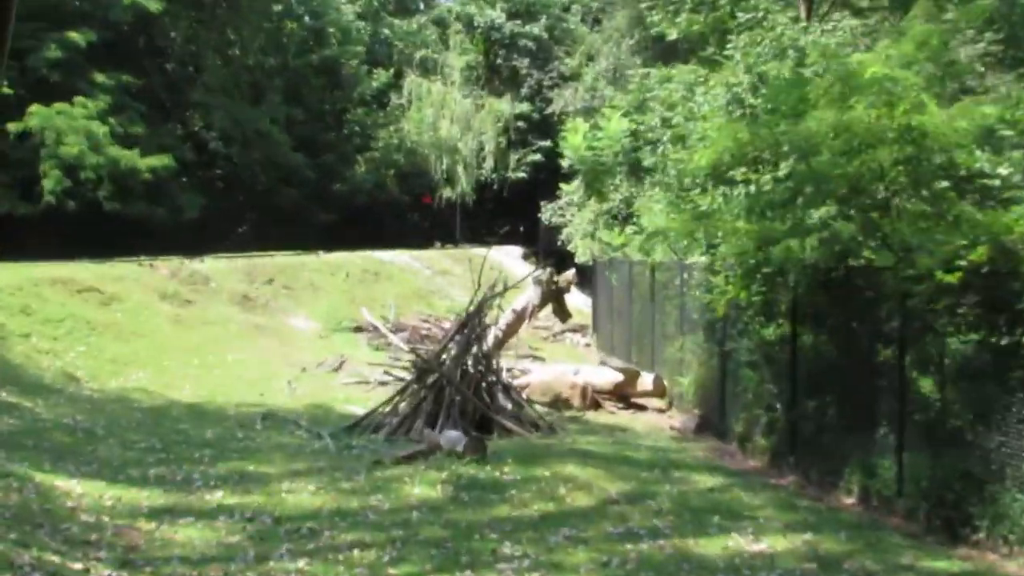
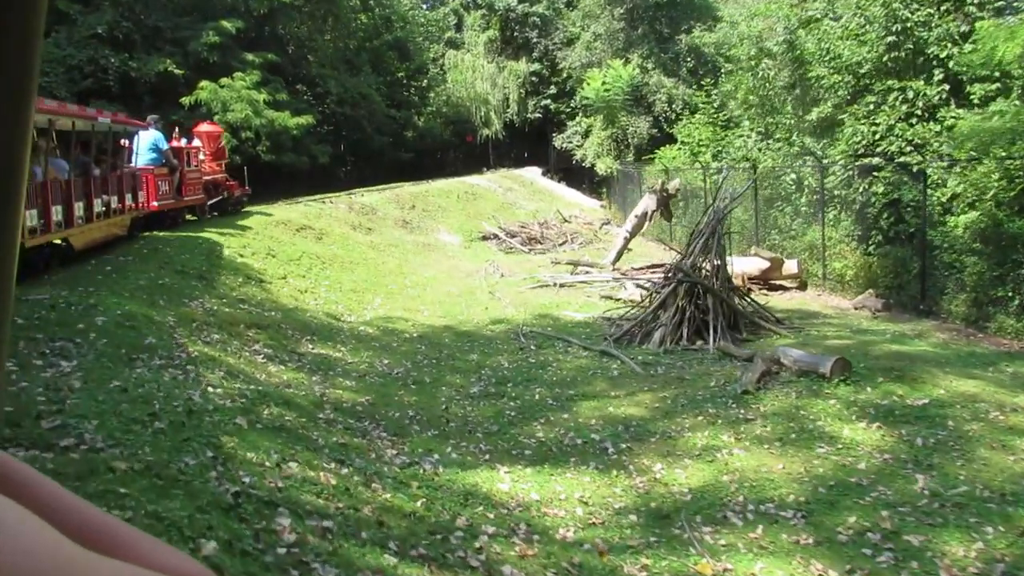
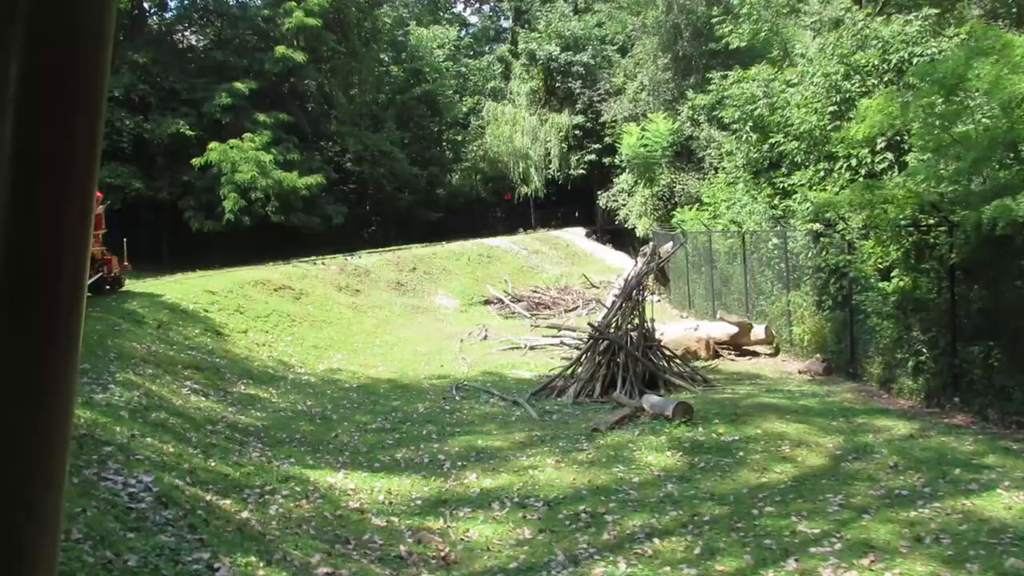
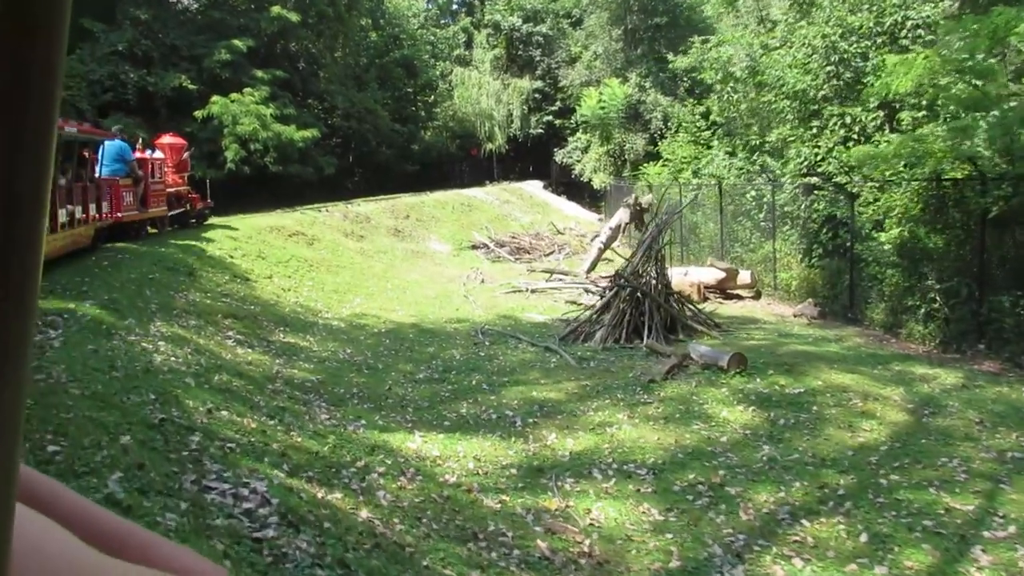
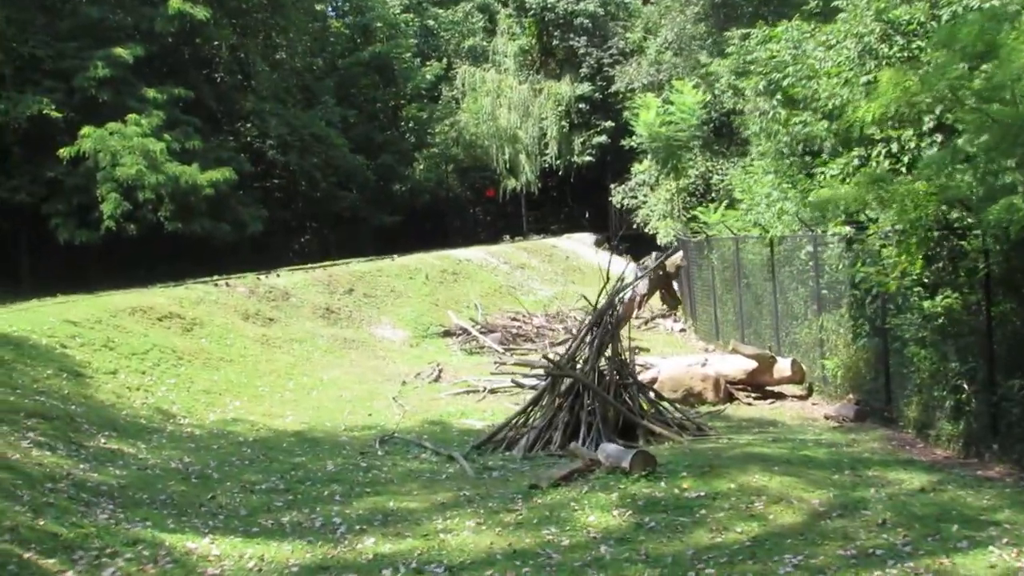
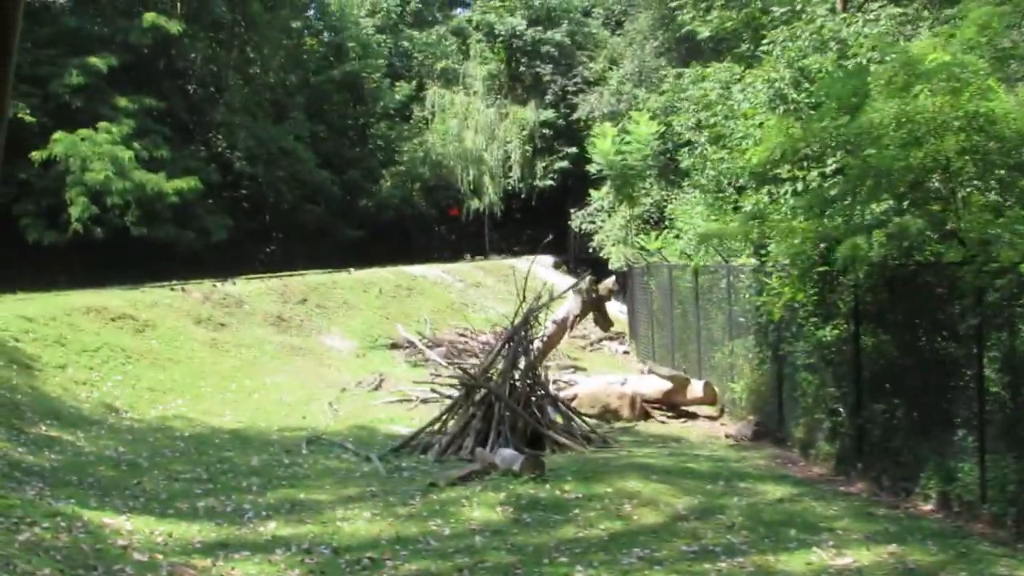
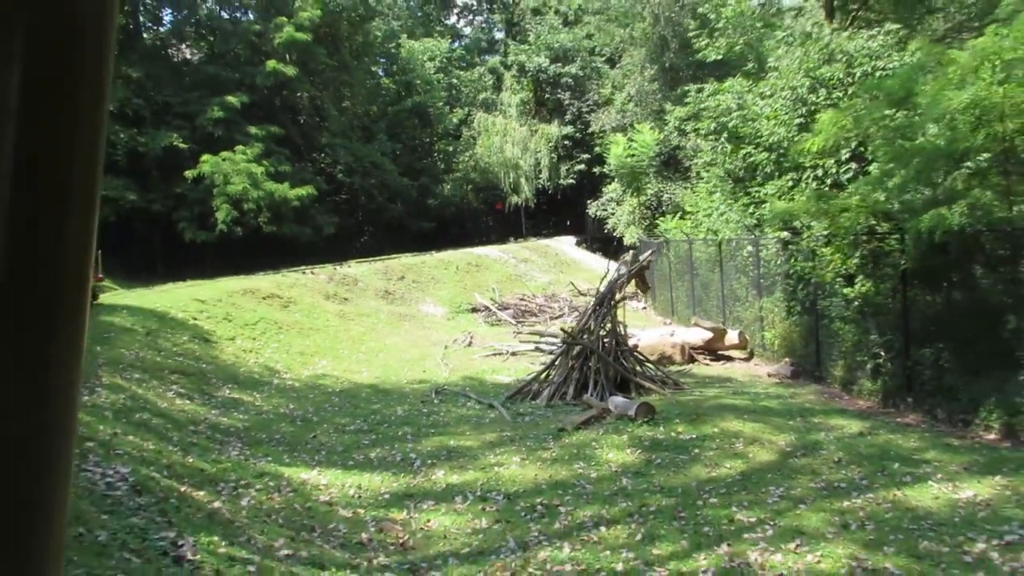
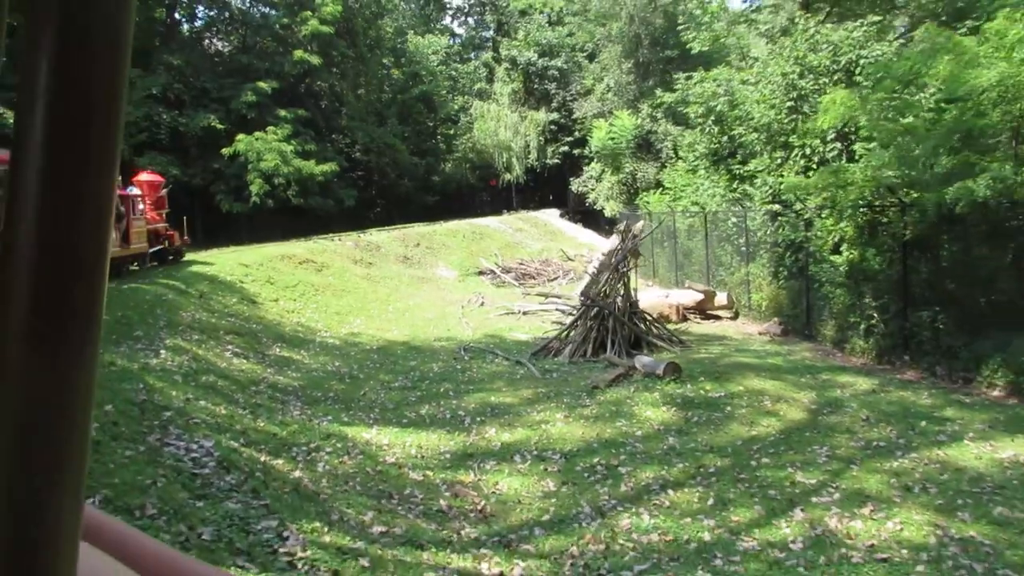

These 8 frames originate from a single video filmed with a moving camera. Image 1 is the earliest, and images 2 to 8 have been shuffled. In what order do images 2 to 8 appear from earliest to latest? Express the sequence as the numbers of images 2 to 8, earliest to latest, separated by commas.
6, 5, 7, 3, 8, 4, 2
